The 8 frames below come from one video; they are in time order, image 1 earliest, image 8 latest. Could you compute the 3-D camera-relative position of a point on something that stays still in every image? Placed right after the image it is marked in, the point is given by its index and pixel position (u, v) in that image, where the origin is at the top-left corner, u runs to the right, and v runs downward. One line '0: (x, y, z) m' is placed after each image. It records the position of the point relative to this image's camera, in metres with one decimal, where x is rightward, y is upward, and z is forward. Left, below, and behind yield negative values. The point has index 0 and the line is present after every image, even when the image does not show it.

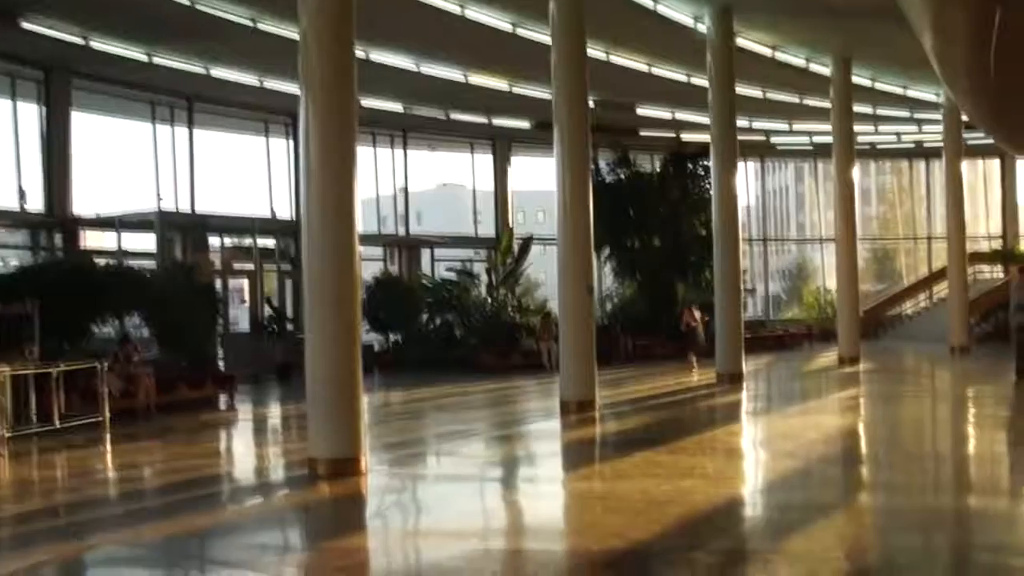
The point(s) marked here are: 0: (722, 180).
0: (+2.8, +1.3, +15.5) m
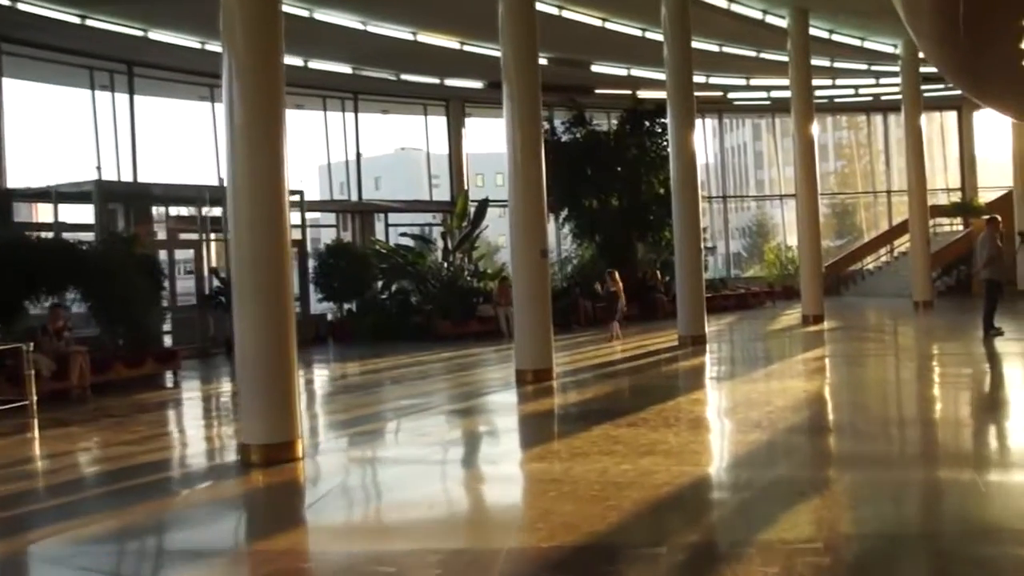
0: (+2.2, +1.9, +15.1) m
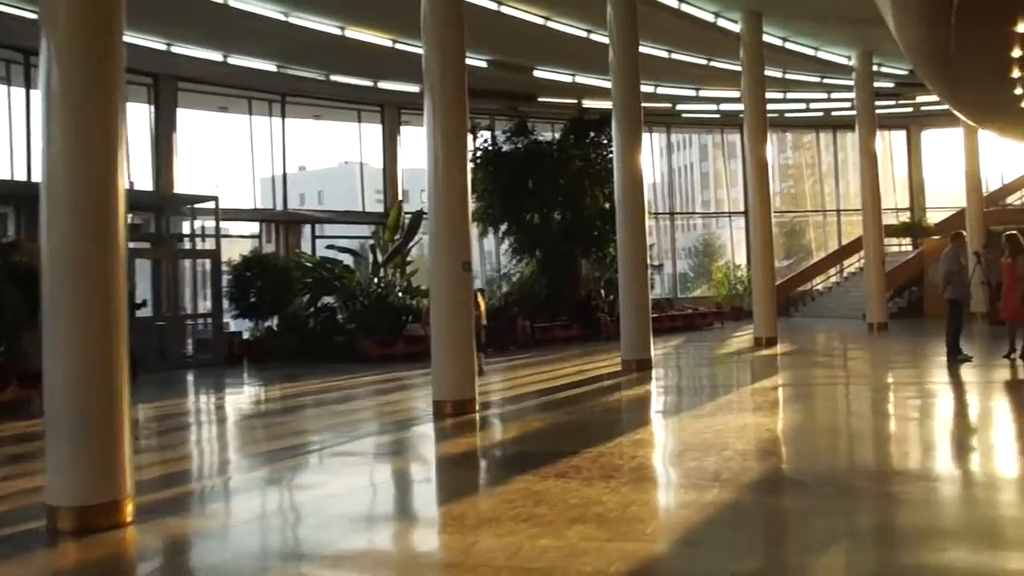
0: (+1.3, +1.6, +13.9) m
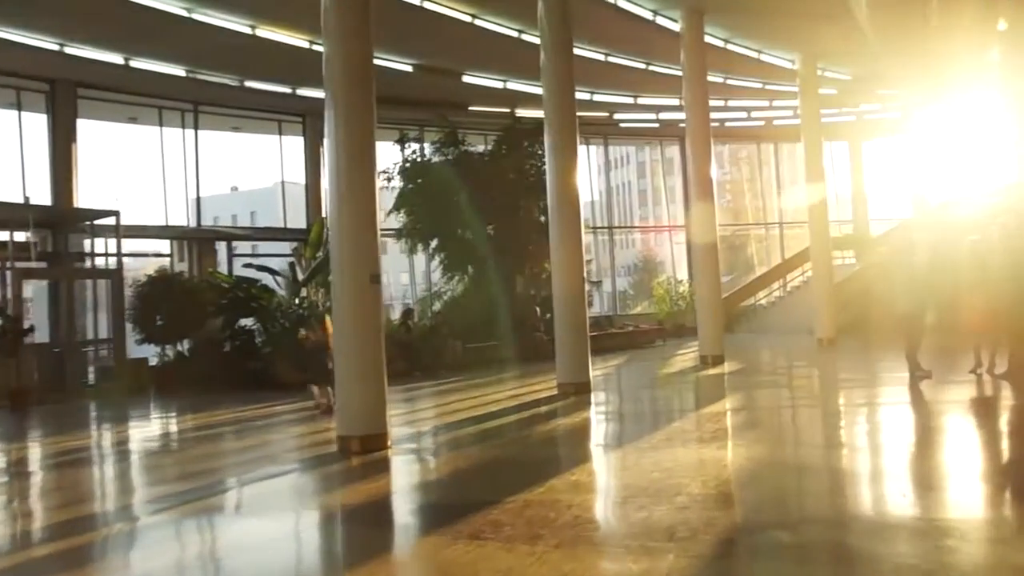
0: (+0.4, +1.4, +12.8) m
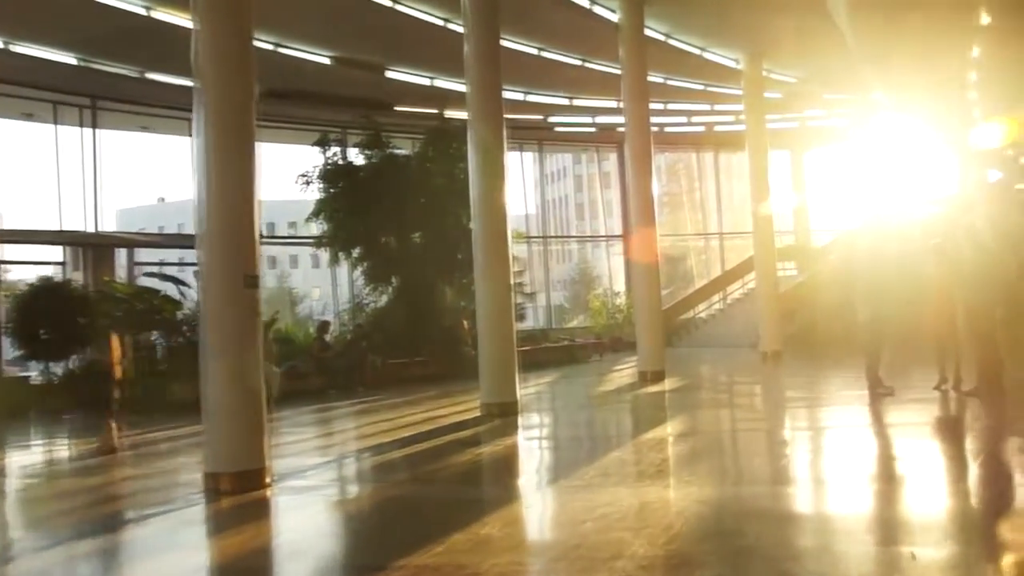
0: (-0.4, +1.3, +11.6) m
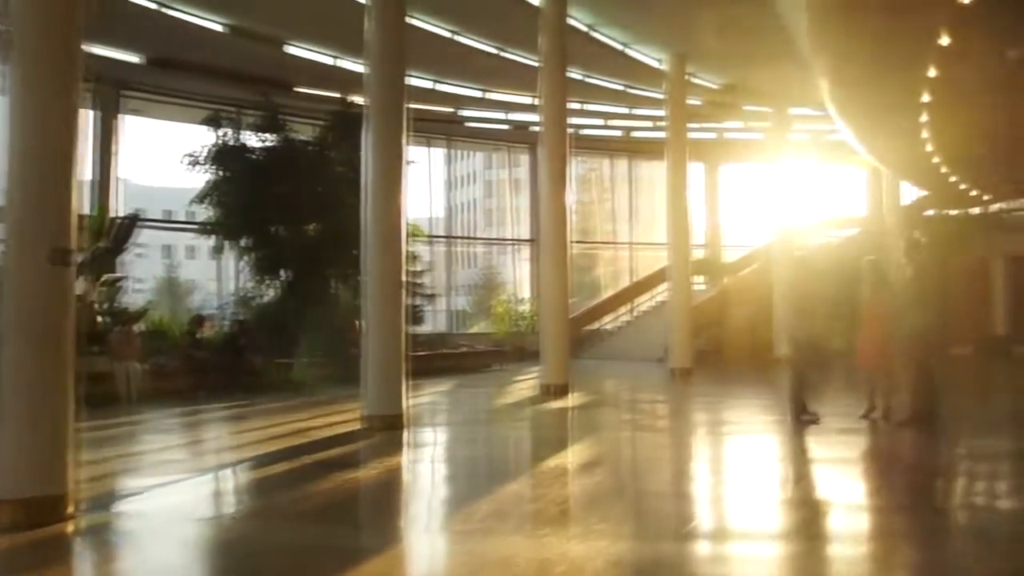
0: (-1.3, +1.4, +10.3) m
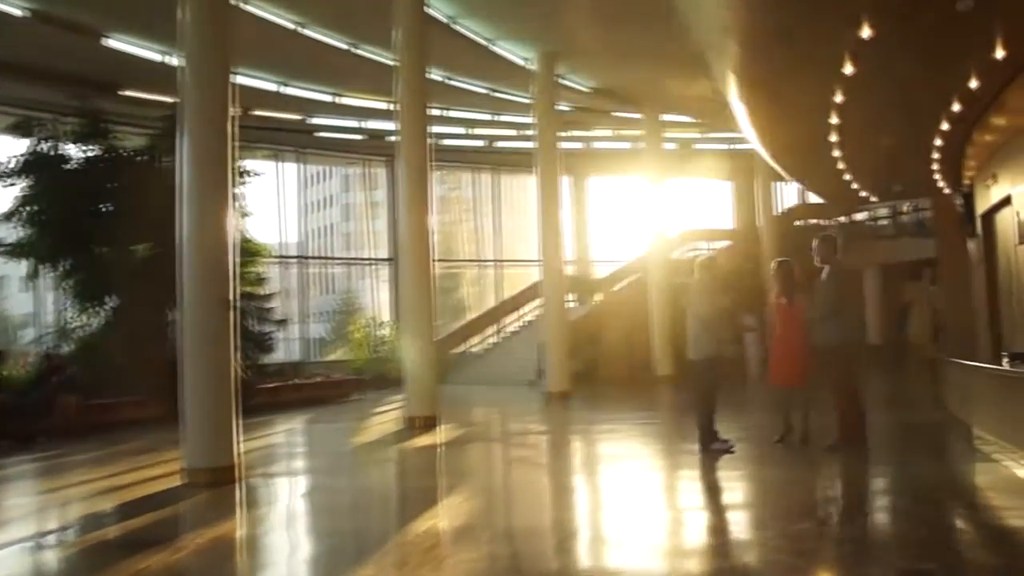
0: (-2.4, +1.2, +8.5) m
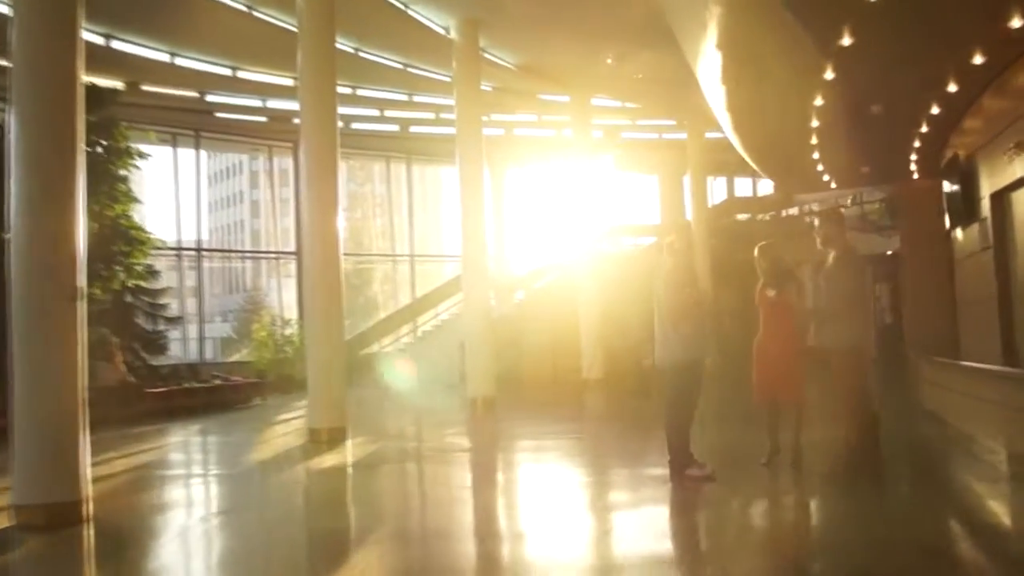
0: (-2.8, +1.3, +6.8) m
